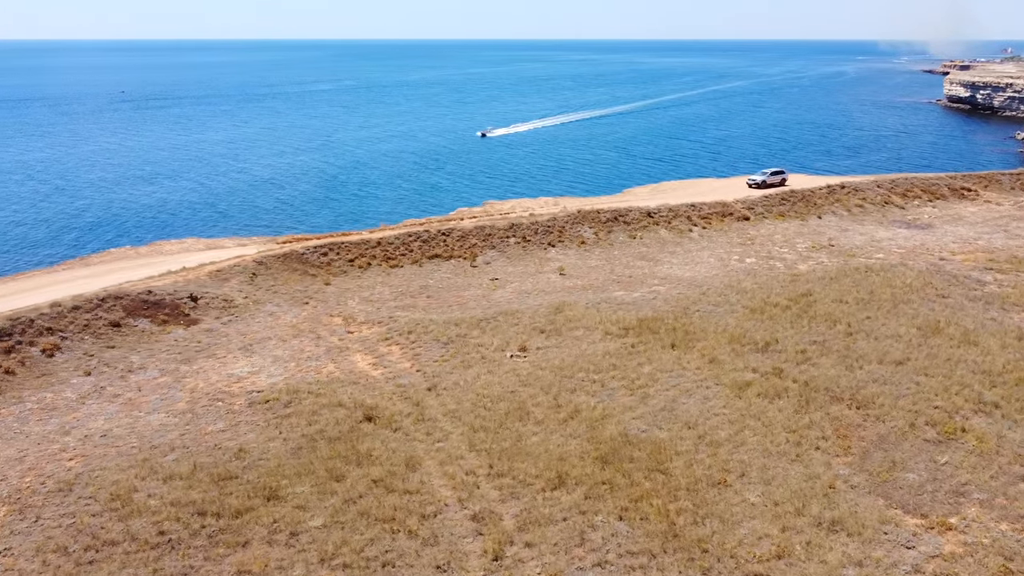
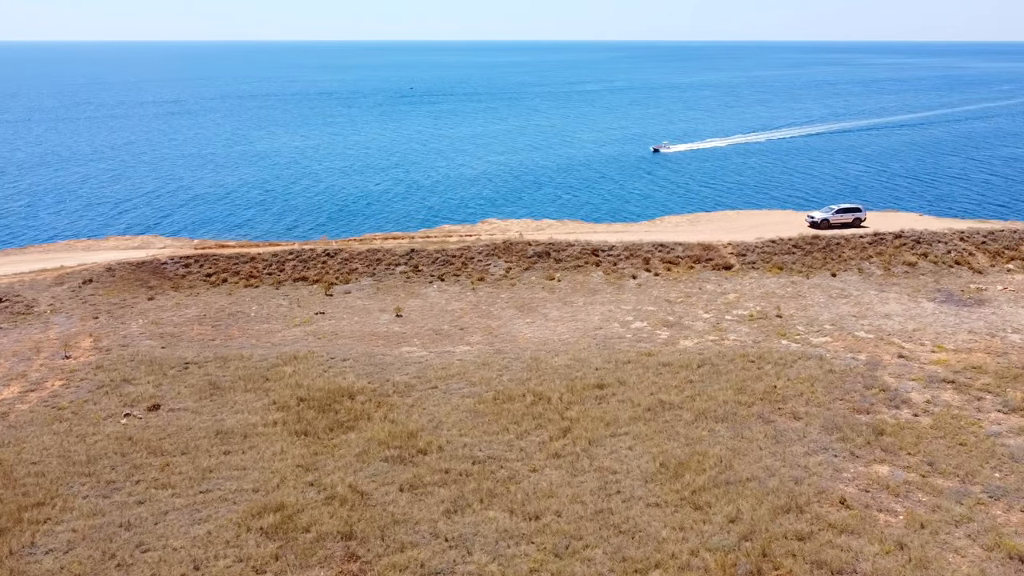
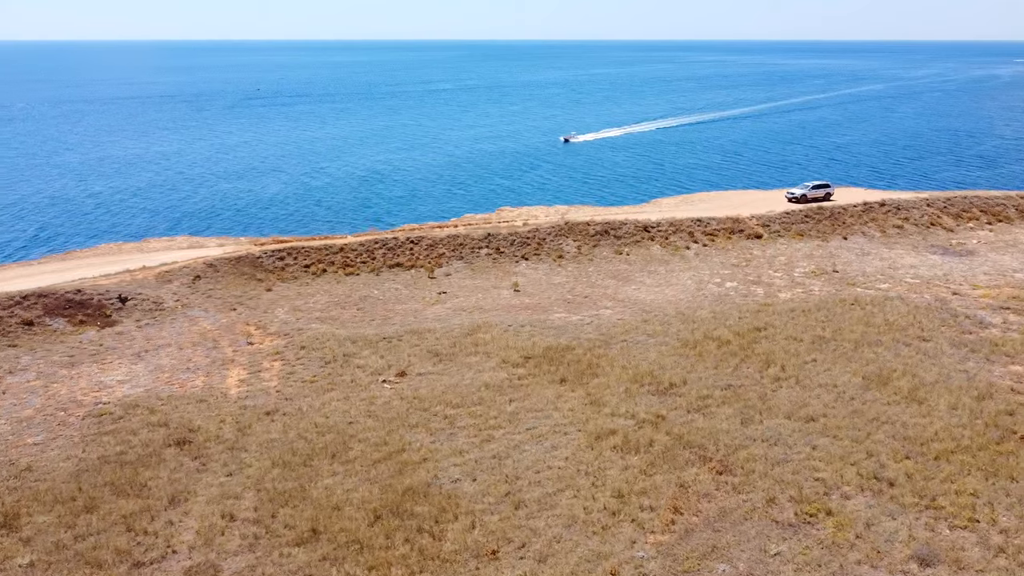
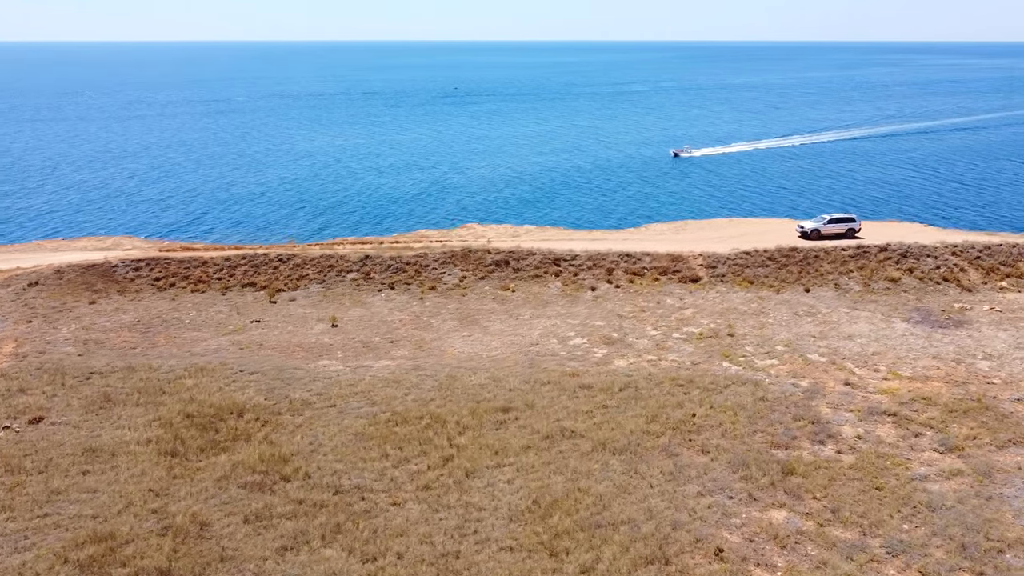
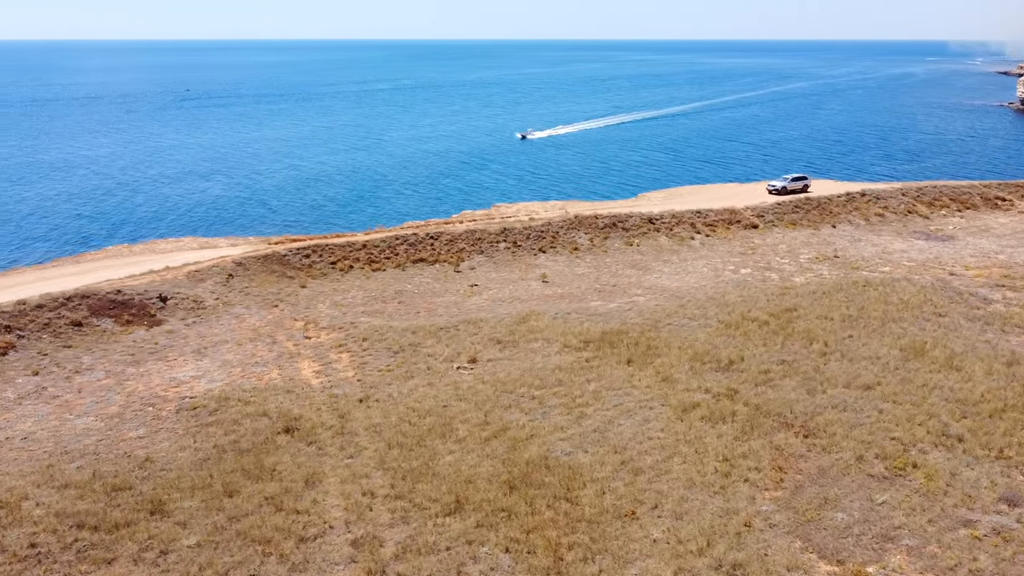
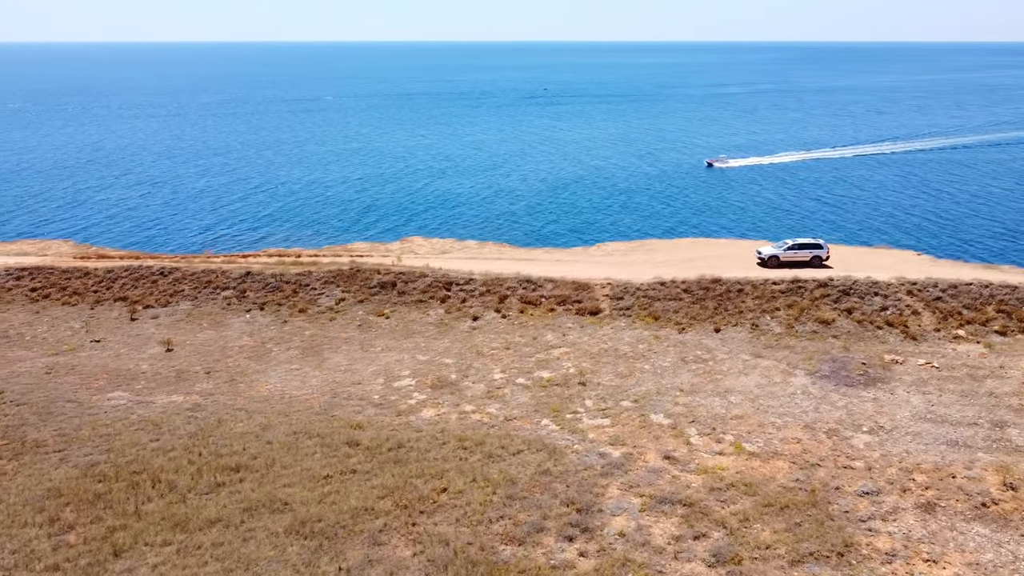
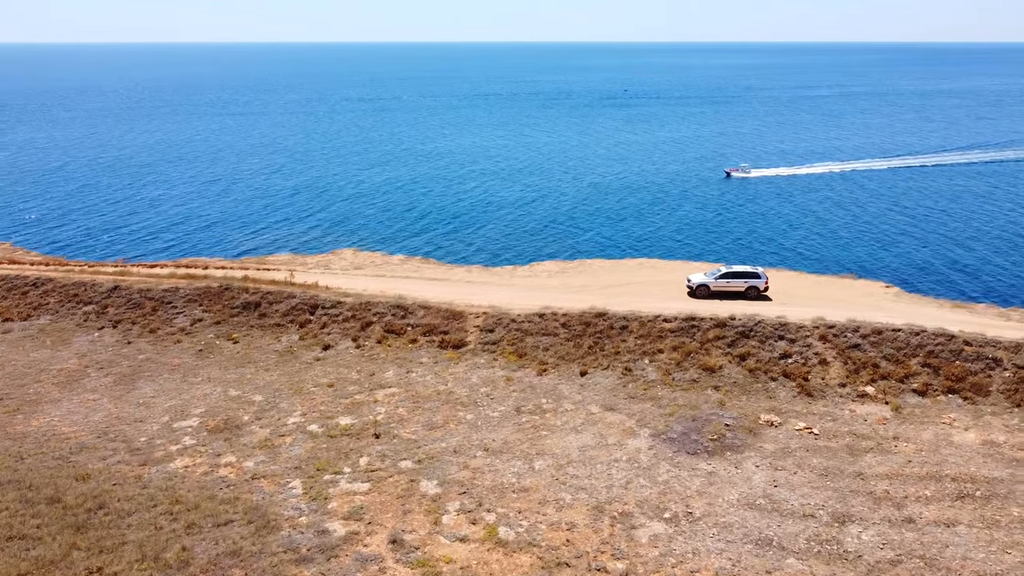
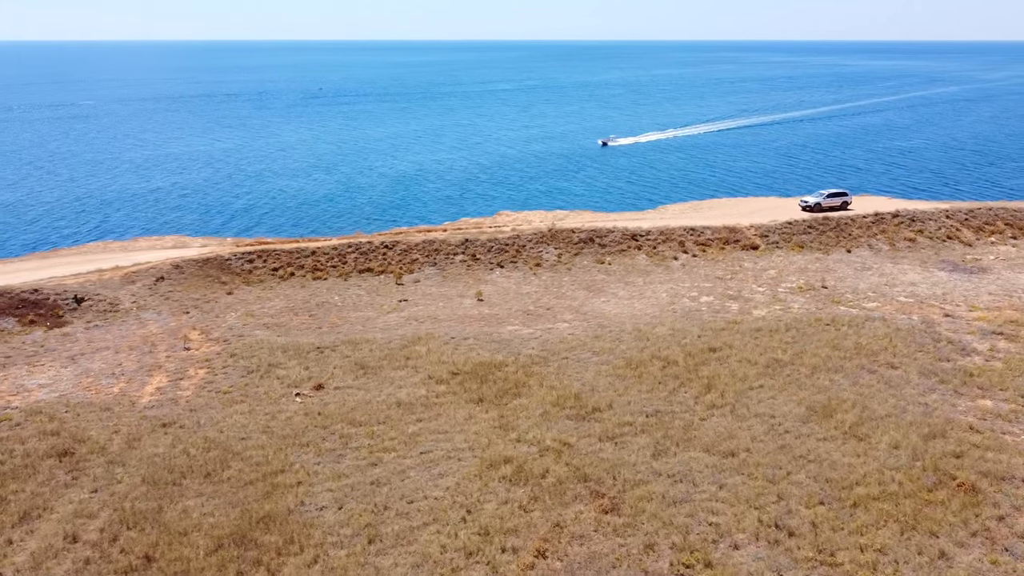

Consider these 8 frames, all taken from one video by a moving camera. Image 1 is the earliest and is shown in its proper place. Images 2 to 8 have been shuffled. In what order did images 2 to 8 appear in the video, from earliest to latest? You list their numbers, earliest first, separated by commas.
5, 3, 8, 2, 4, 6, 7
